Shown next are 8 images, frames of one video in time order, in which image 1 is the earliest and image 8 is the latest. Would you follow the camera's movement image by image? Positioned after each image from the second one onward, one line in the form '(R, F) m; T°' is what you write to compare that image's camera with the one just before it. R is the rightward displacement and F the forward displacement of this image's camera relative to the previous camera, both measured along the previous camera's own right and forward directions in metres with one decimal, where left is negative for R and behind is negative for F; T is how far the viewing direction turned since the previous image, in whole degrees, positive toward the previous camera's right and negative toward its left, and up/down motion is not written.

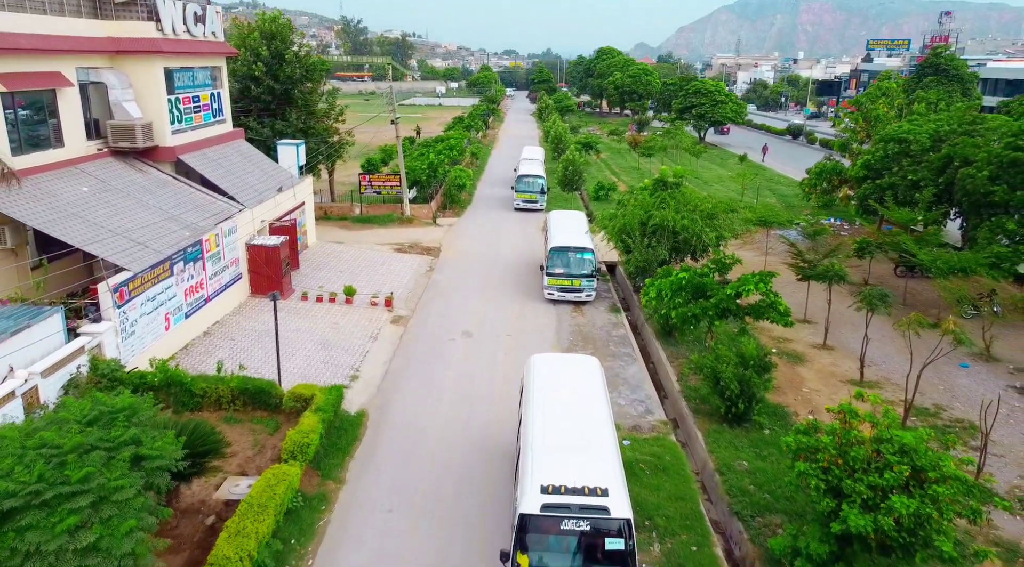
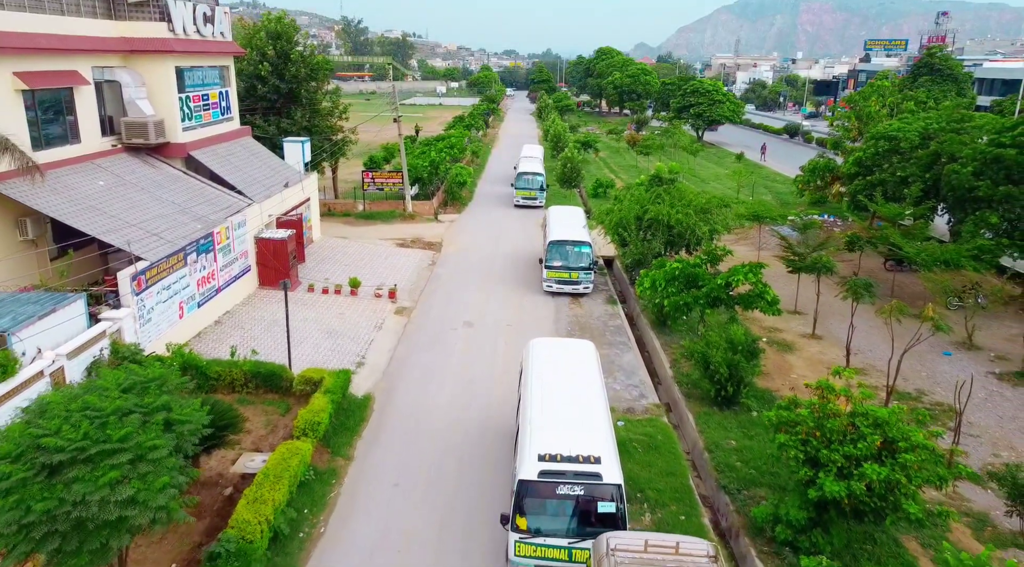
(0.0, -0.6) m; 0°
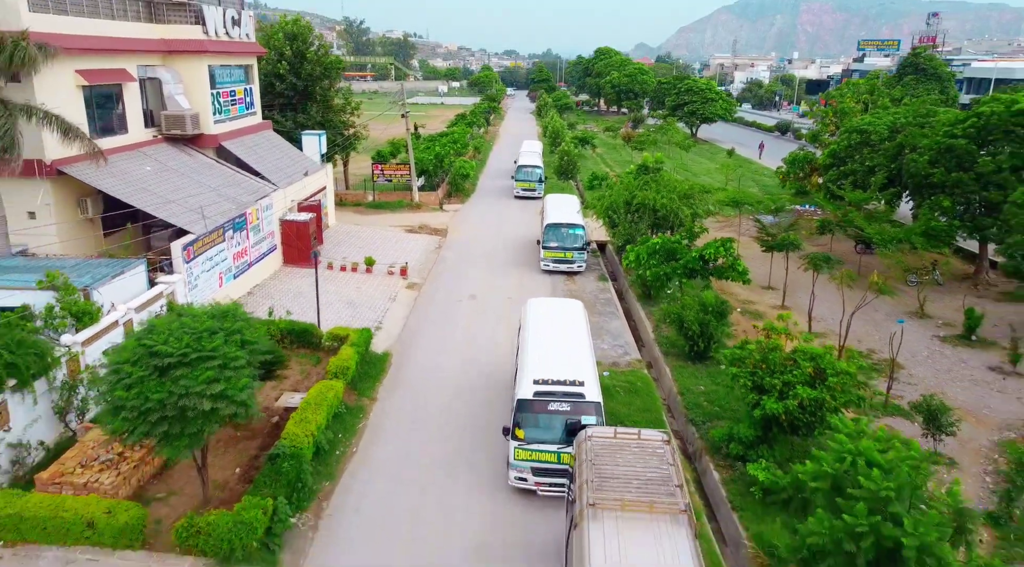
(0.0, -1.9) m; 0°
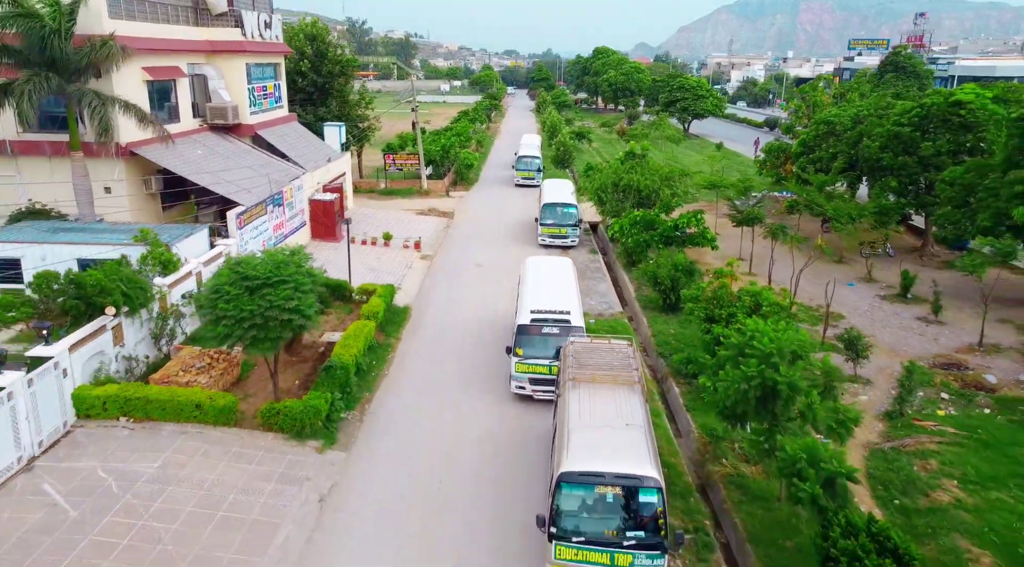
(0.0, -2.7) m; 0°
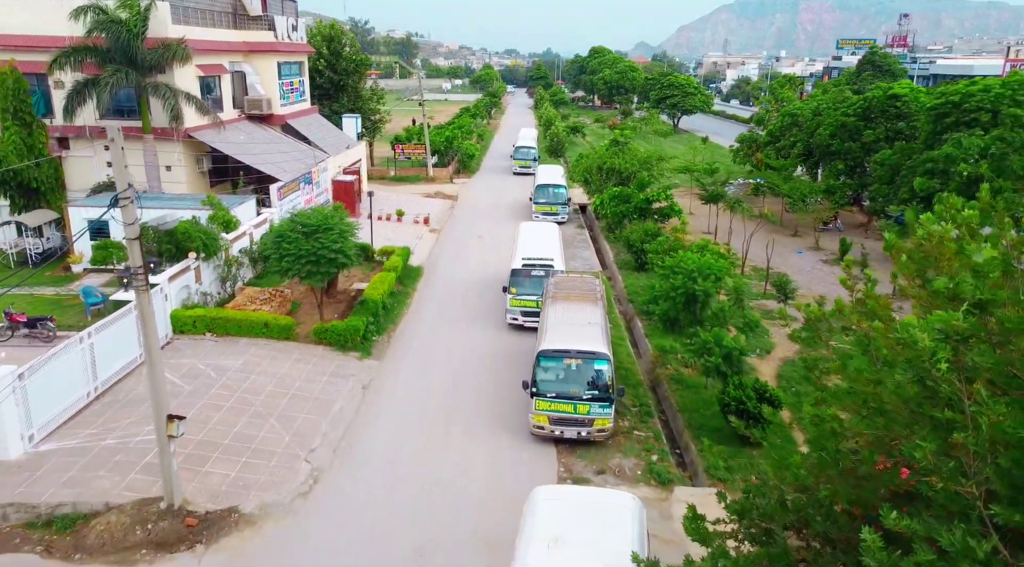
(+0.1, -3.3) m; 0°
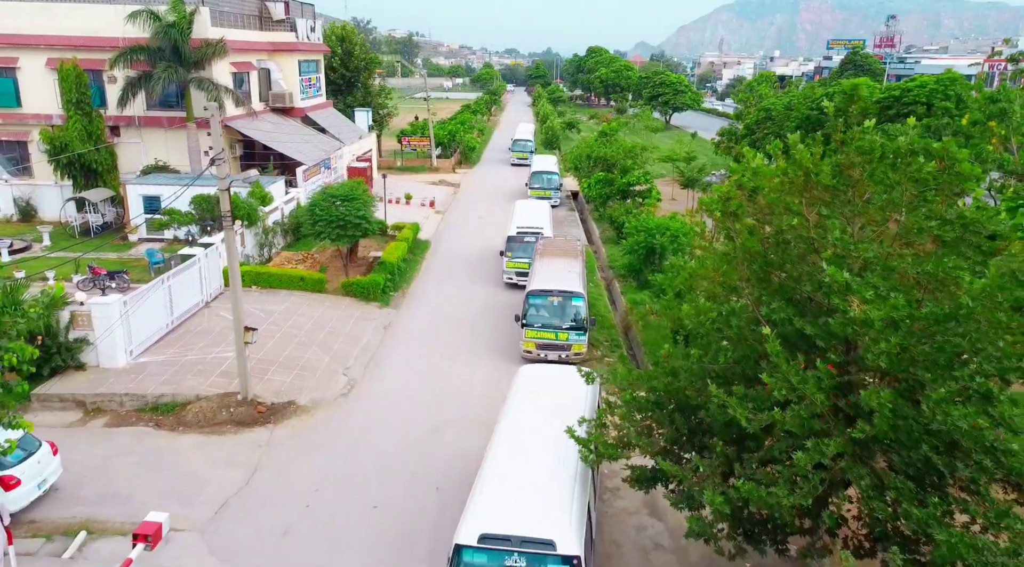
(+0.1, -2.8) m; 0°
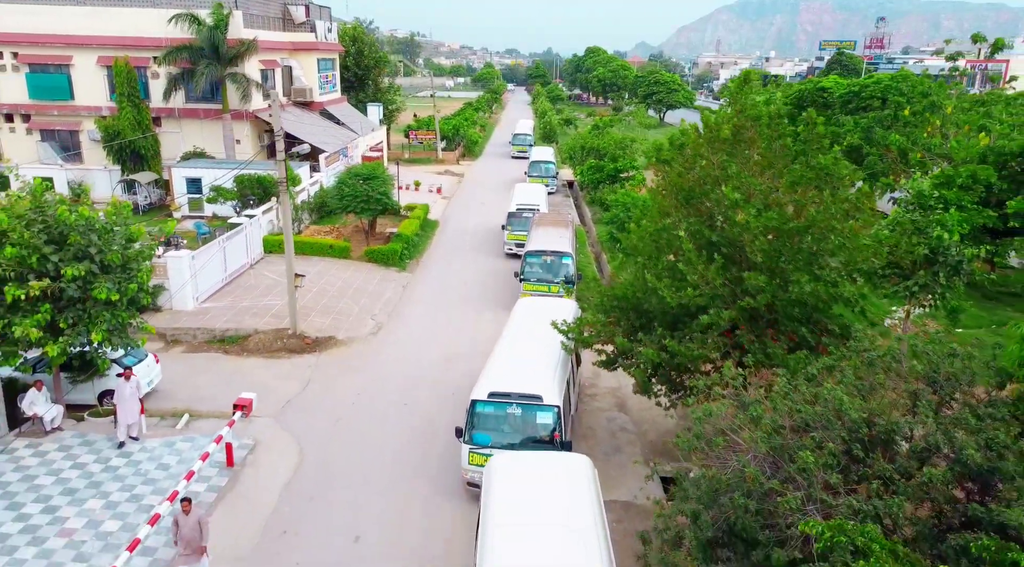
(0.0, -2.7) m; 0°
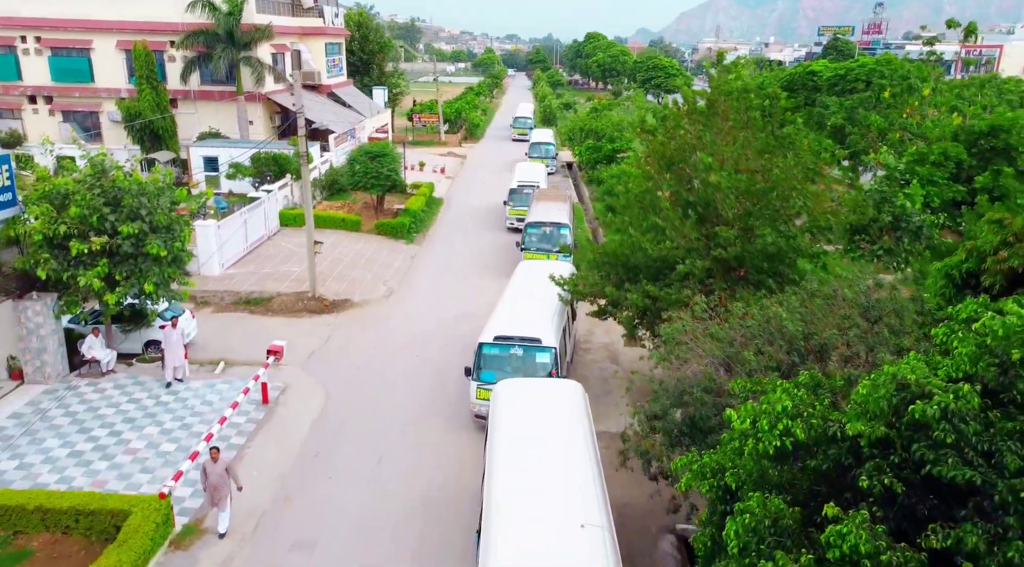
(0.0, -1.3) m; 0°
